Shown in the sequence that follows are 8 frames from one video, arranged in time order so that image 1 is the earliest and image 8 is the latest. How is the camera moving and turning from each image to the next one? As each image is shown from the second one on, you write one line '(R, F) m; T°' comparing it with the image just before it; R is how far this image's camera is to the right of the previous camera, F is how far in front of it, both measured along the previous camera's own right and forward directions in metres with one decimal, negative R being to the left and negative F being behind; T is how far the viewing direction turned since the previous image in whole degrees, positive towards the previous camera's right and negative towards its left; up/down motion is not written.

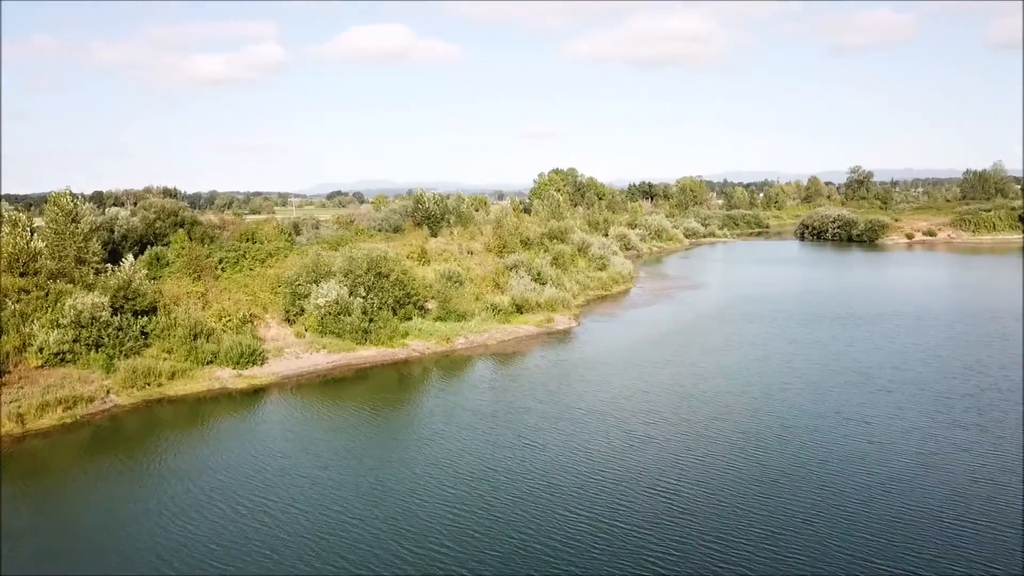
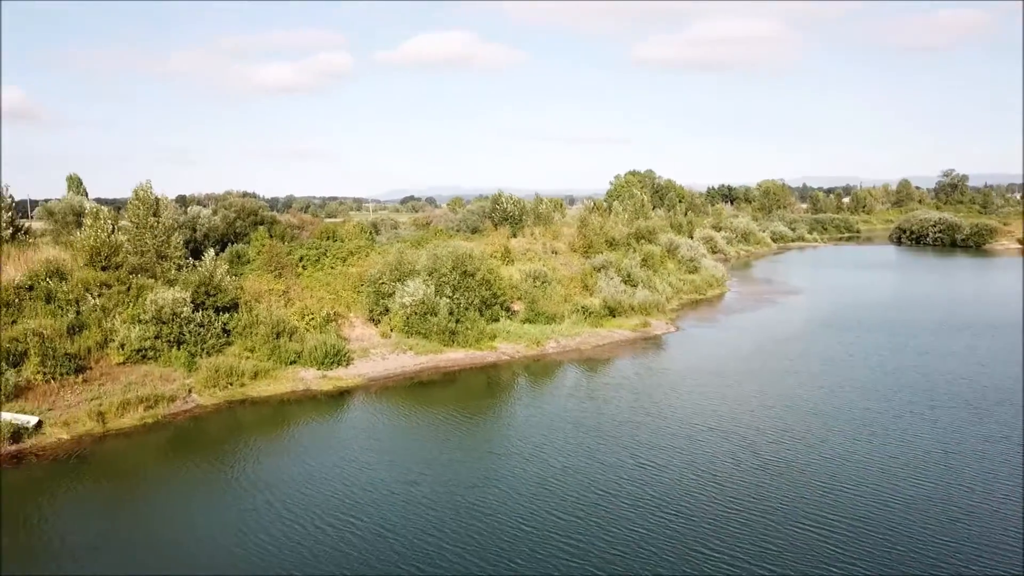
(-1.1, +1.9) m; -5°
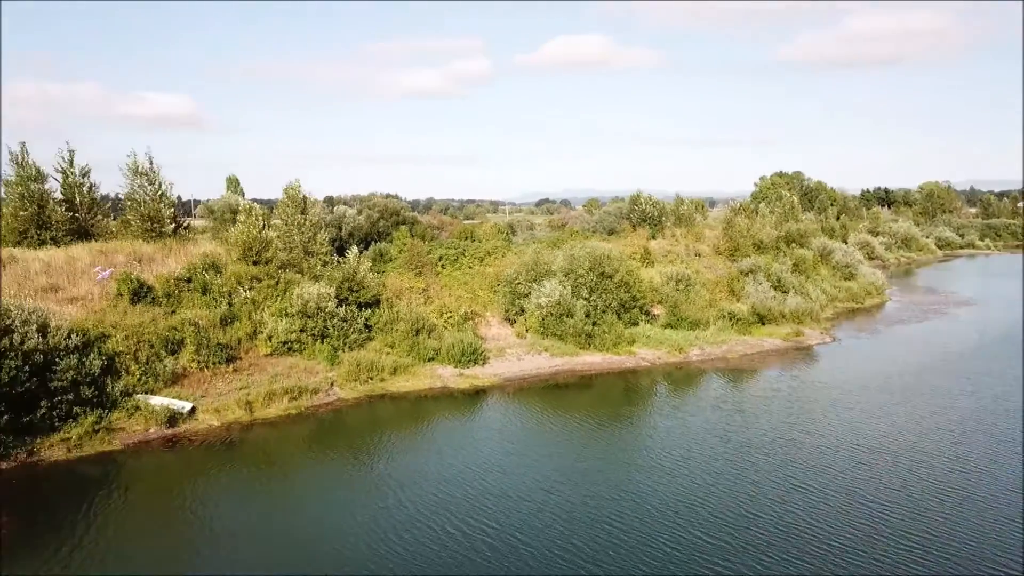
(-0.3, +0.8) m; -9°
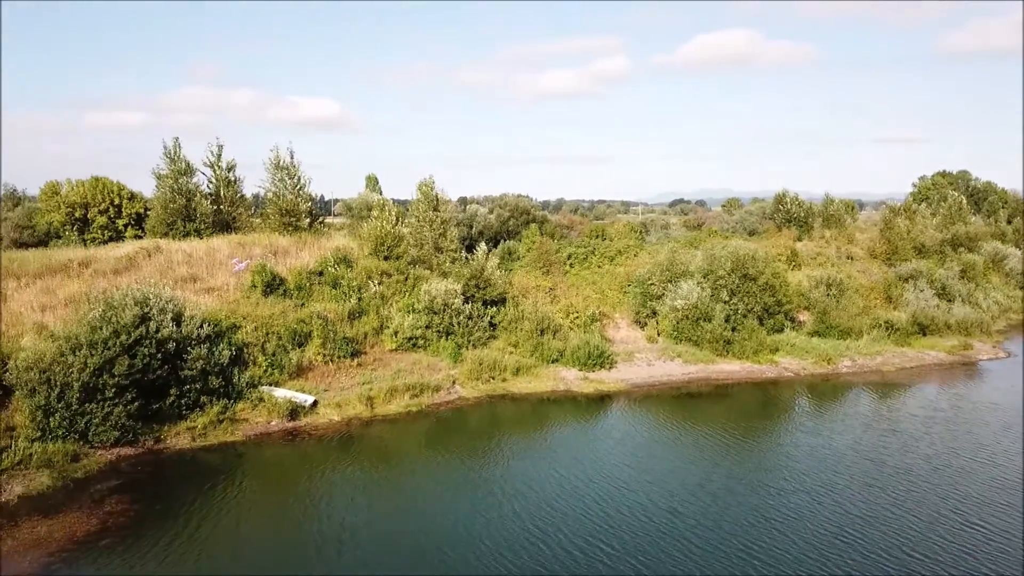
(0.0, +1.1) m; -9°
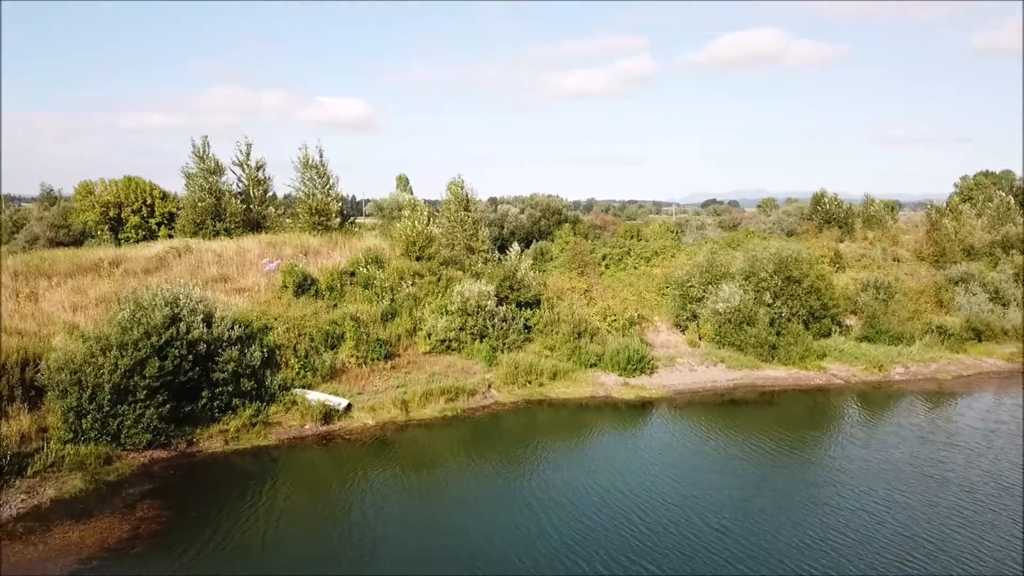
(-0.3, +0.6) m; -2°
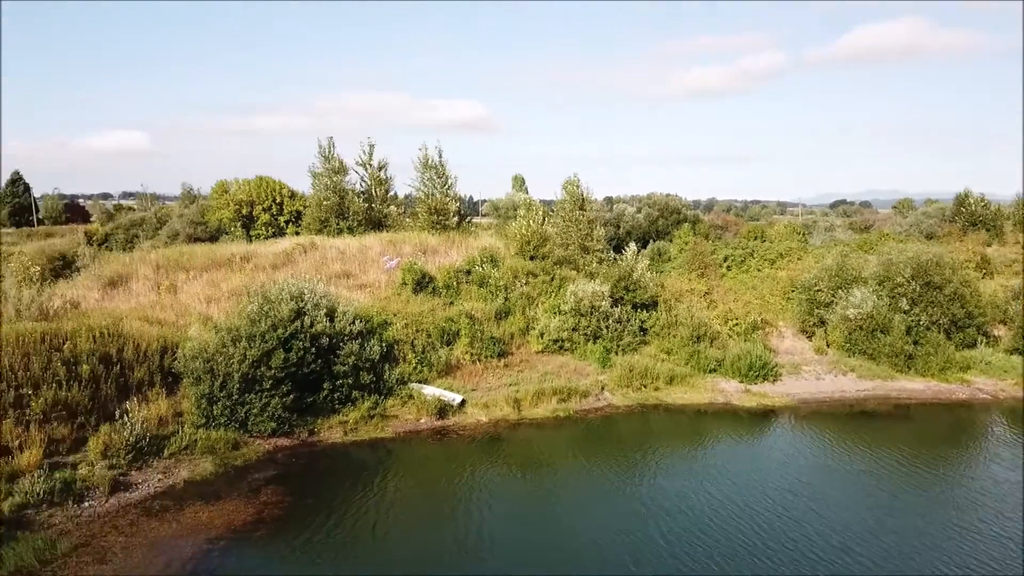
(0.0, +0.2) m; -8°
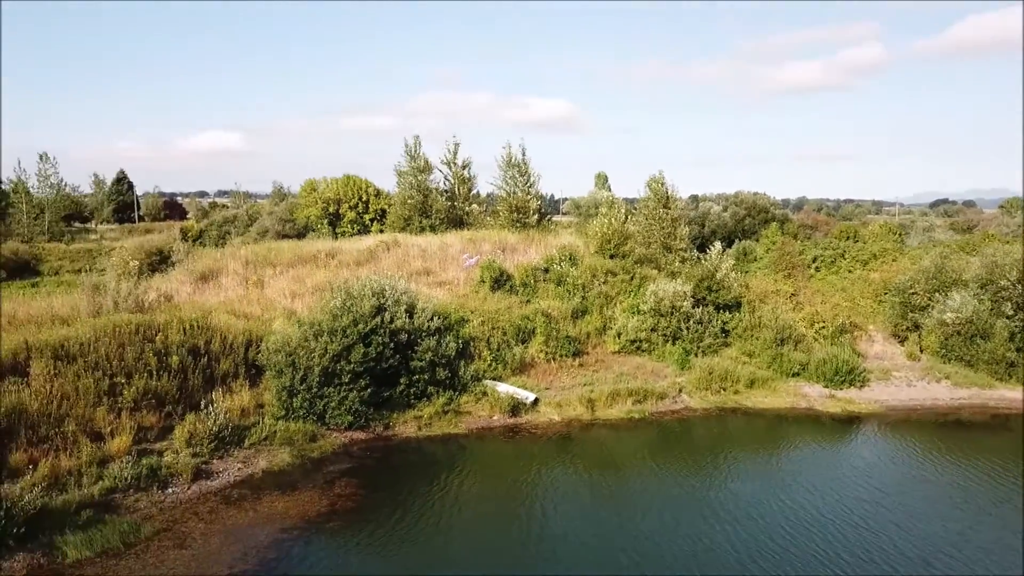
(+0.2, +0.1) m; -6°
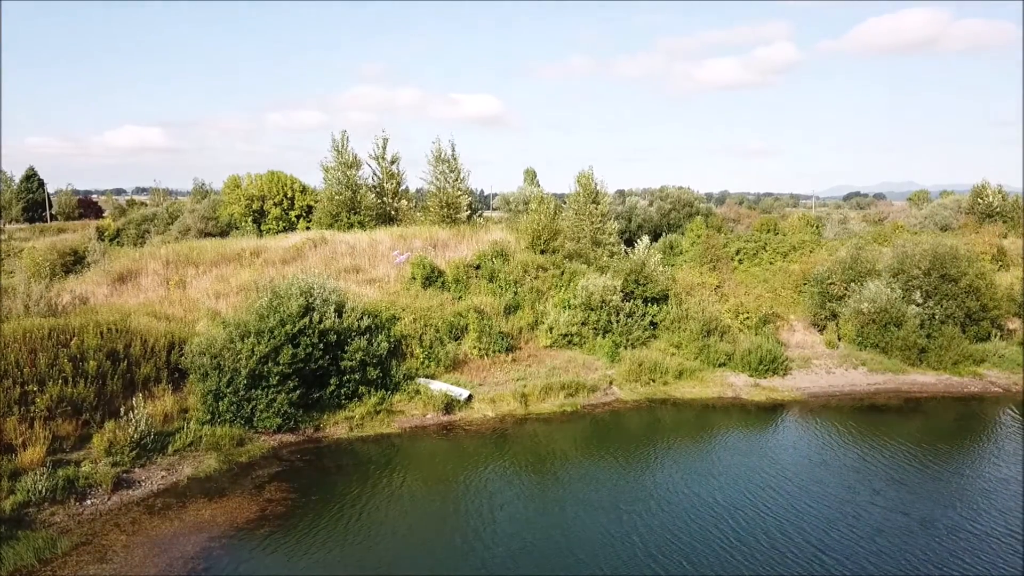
(0.0, 0.0) m; +5°
